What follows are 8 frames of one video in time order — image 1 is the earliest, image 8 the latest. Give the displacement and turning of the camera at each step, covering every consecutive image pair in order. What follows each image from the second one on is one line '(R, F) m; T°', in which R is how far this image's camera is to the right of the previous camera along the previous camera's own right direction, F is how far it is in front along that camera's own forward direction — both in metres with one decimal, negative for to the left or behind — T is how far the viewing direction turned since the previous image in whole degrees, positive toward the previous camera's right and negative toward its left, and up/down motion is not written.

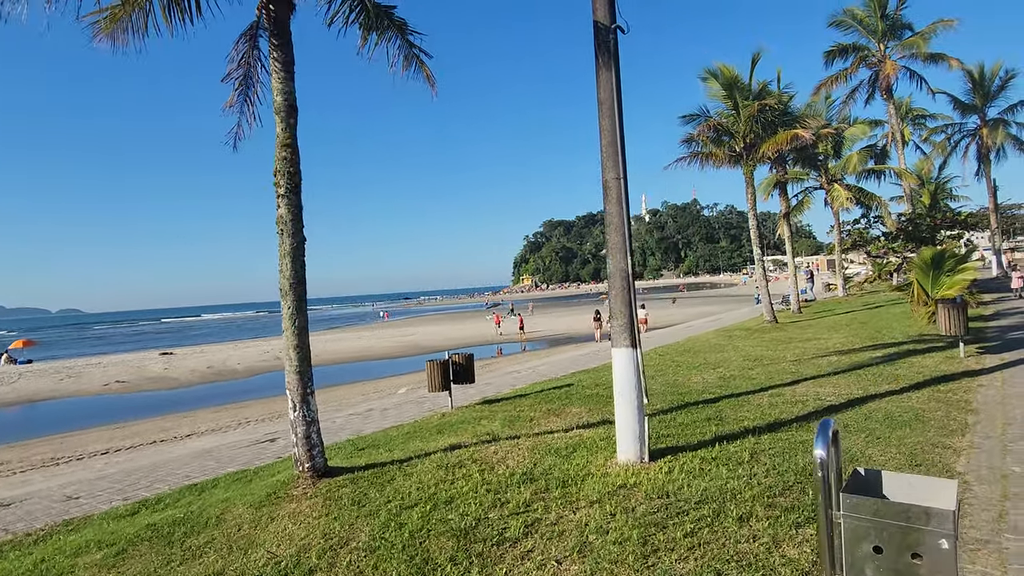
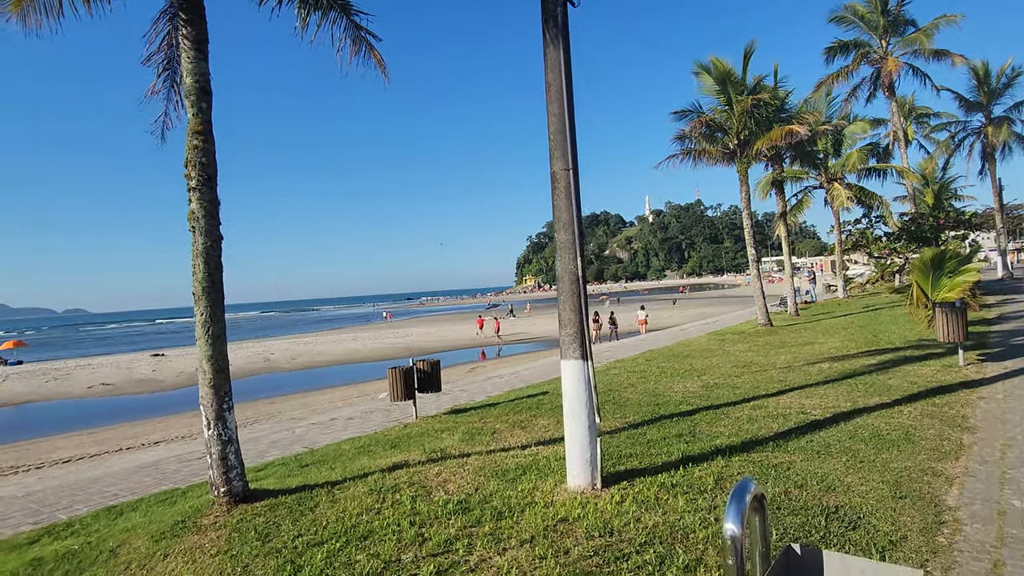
(+0.5, +0.6) m; 0°
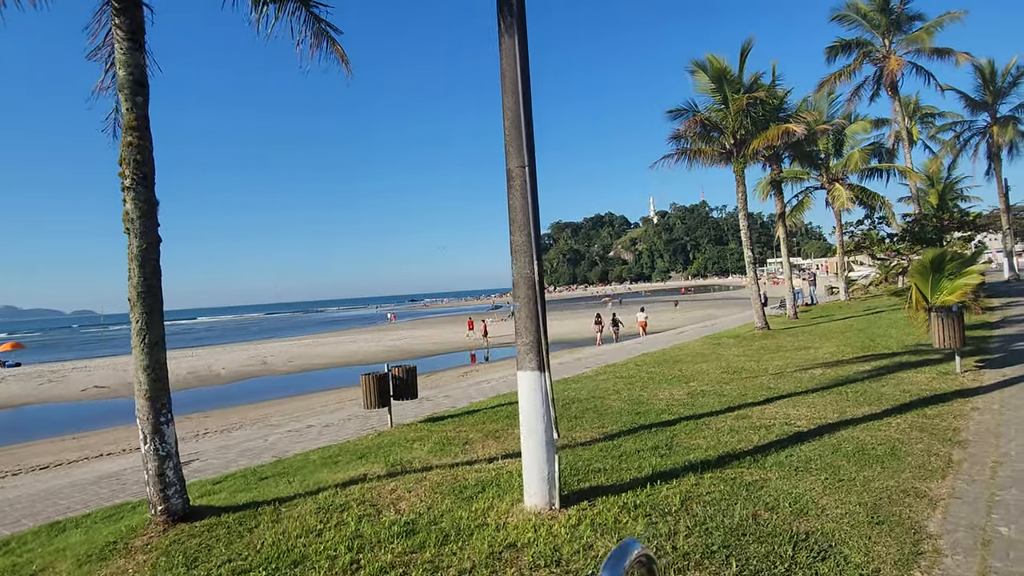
(+0.4, +0.3) m; 0°
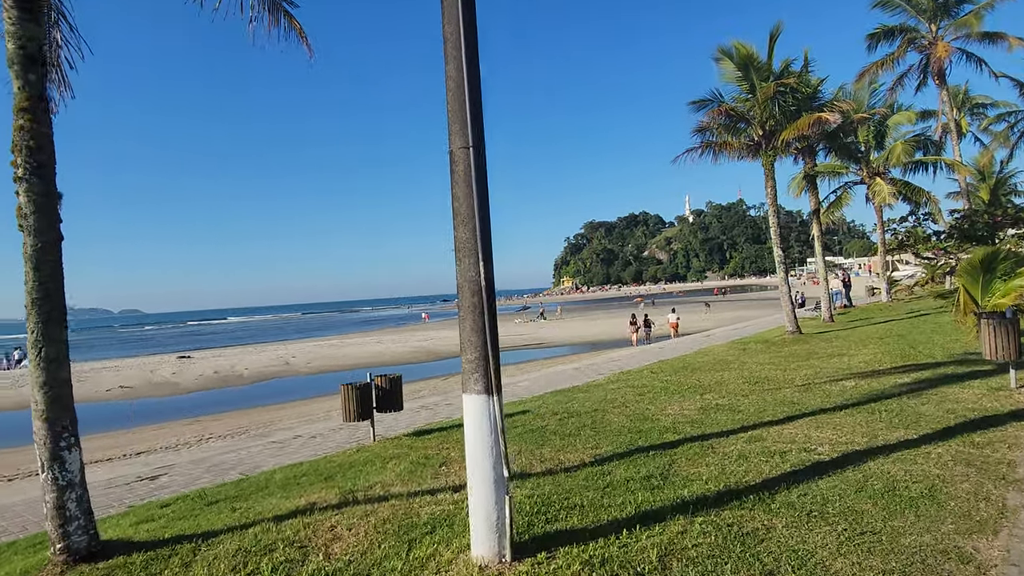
(+0.5, +0.8) m; -3°
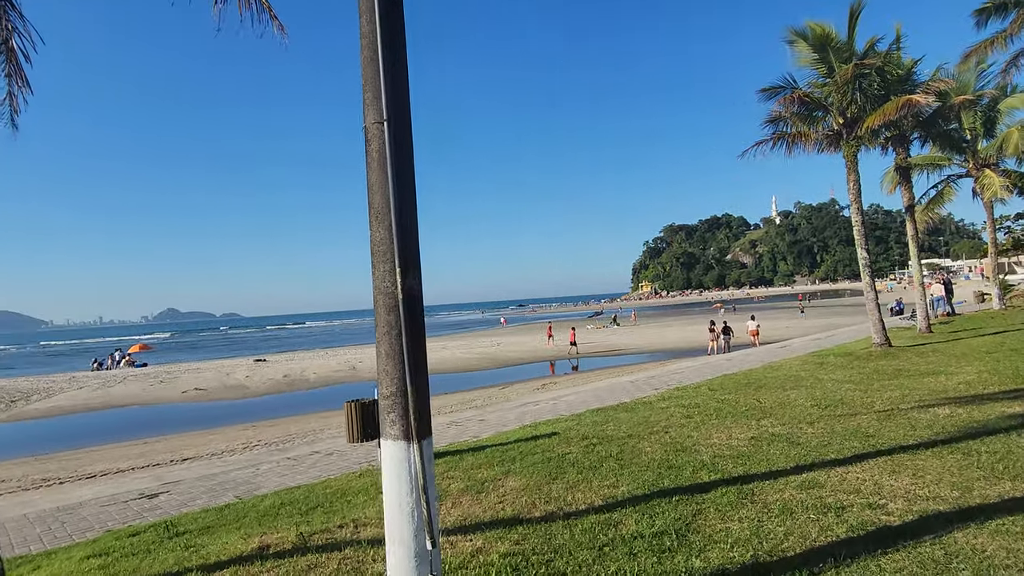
(+0.7, +0.9) m; -7°
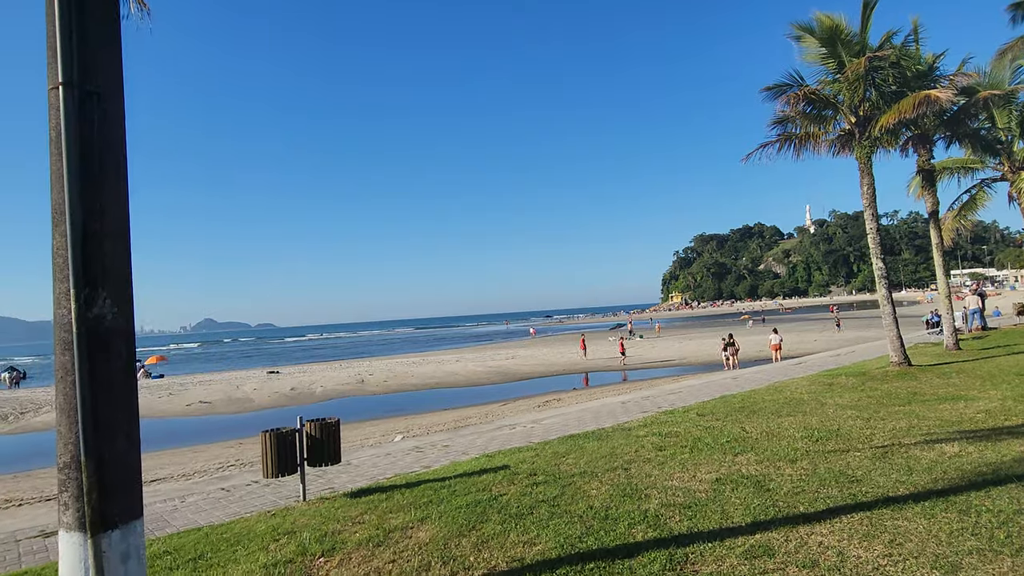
(+1.0, +0.9) m; -3°
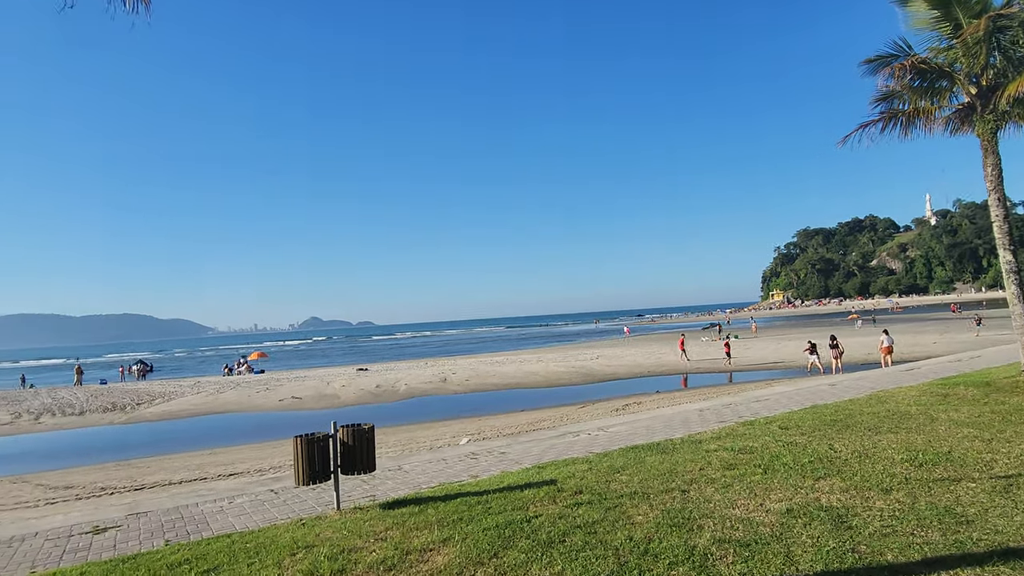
(+0.5, +0.6) m; -8°
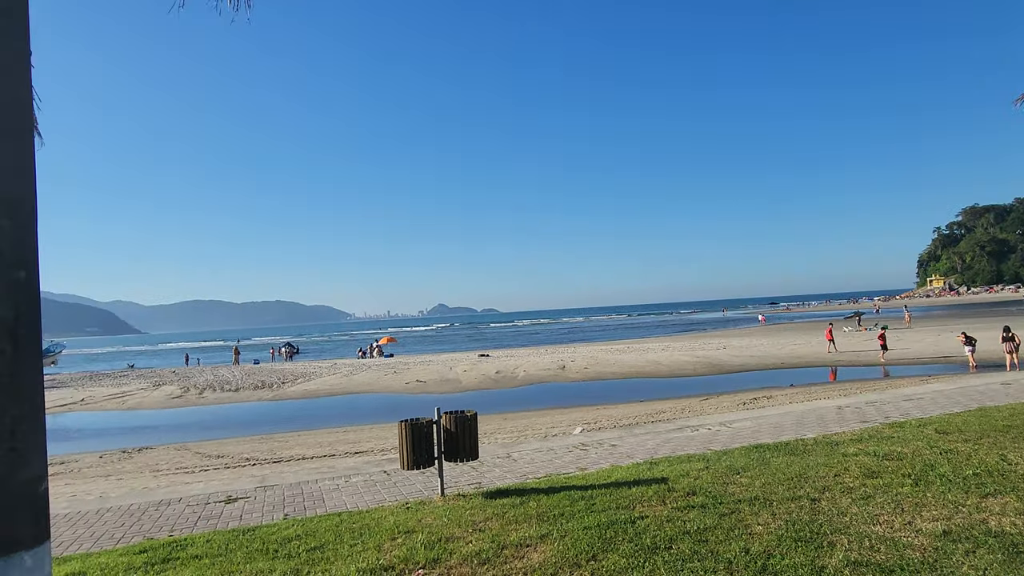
(+0.2, +0.3) m; -11°
